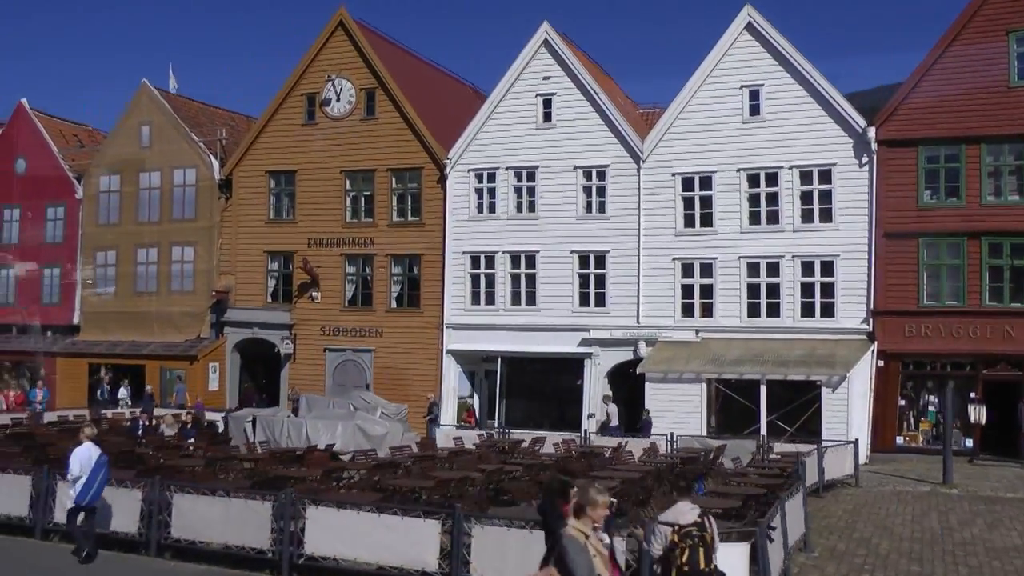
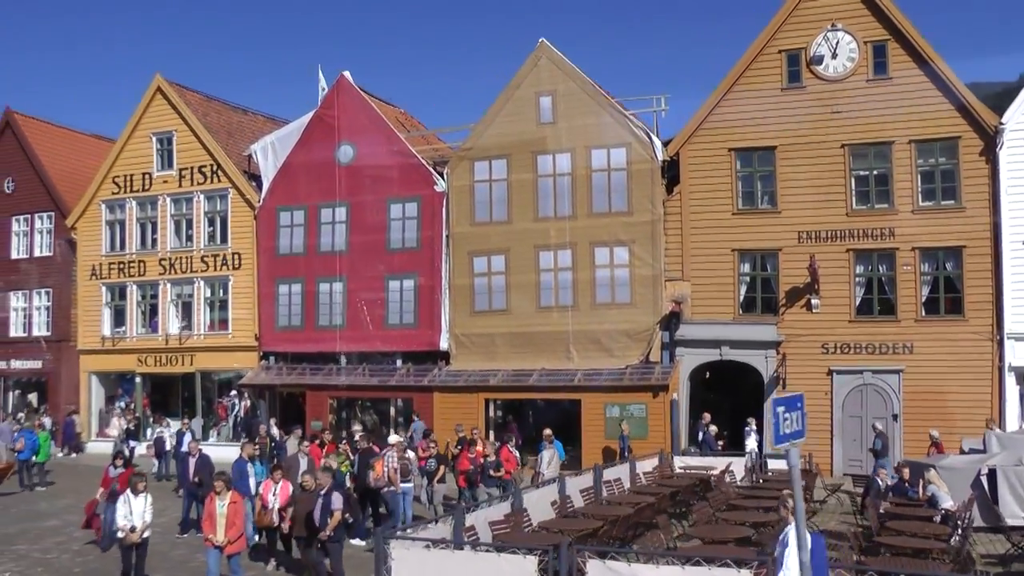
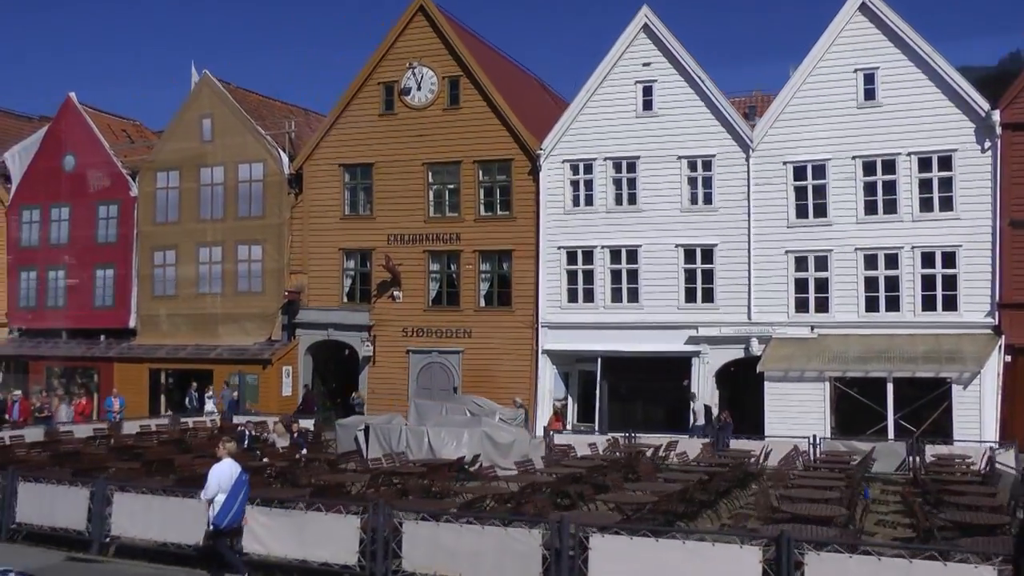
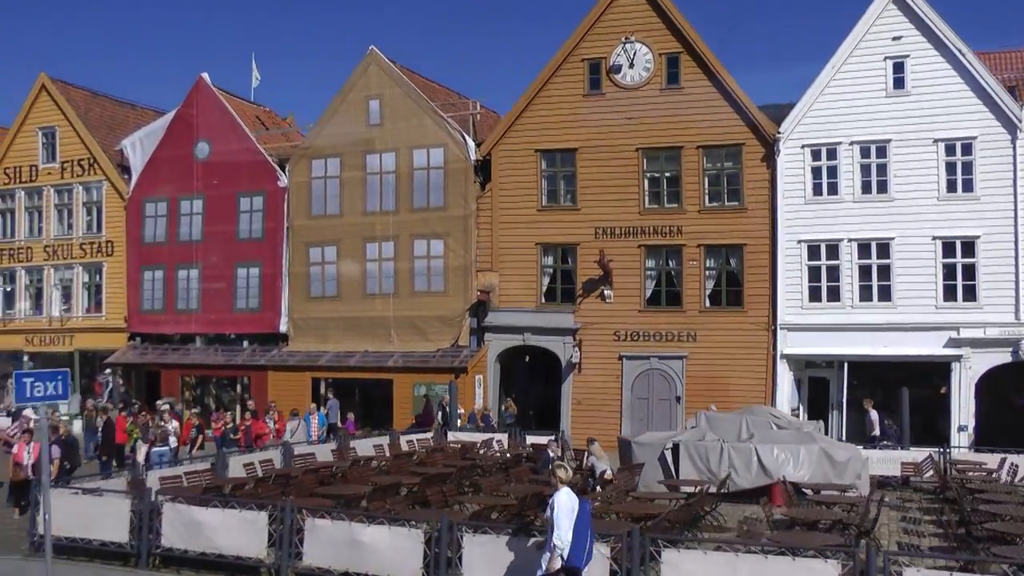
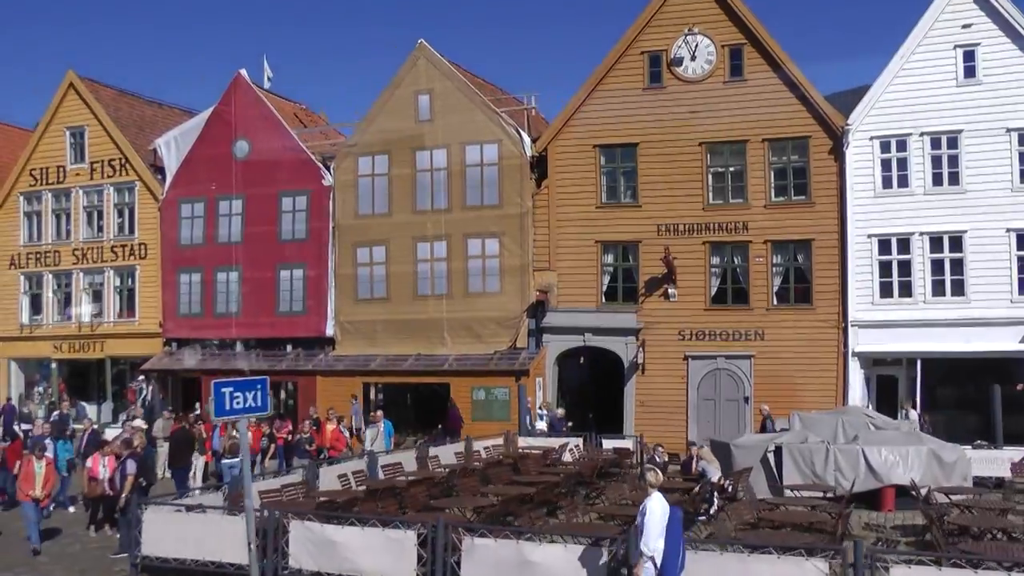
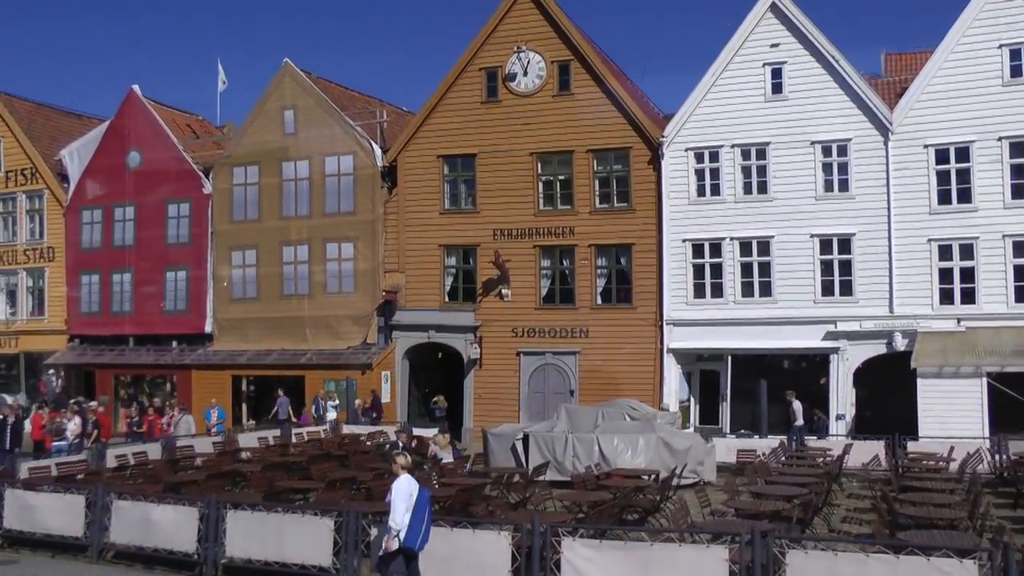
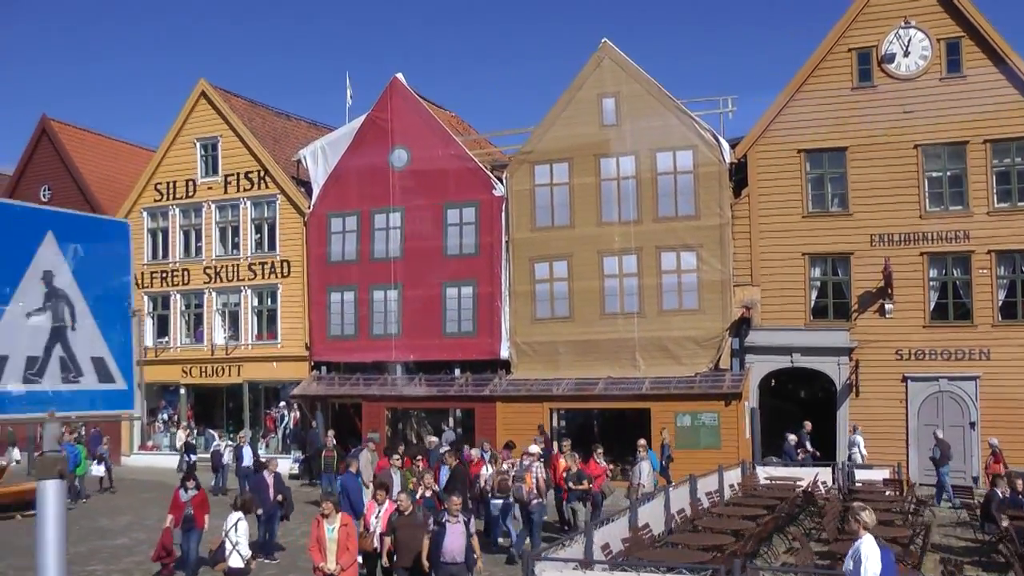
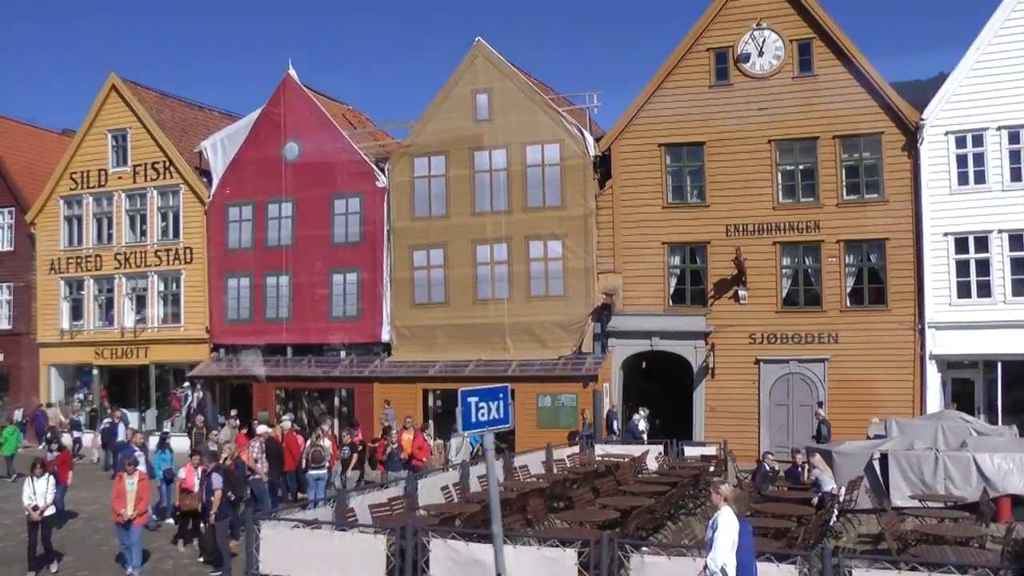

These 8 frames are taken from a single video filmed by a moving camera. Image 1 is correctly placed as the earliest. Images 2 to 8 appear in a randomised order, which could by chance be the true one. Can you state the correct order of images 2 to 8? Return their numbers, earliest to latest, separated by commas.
3, 6, 4, 5, 8, 2, 7
